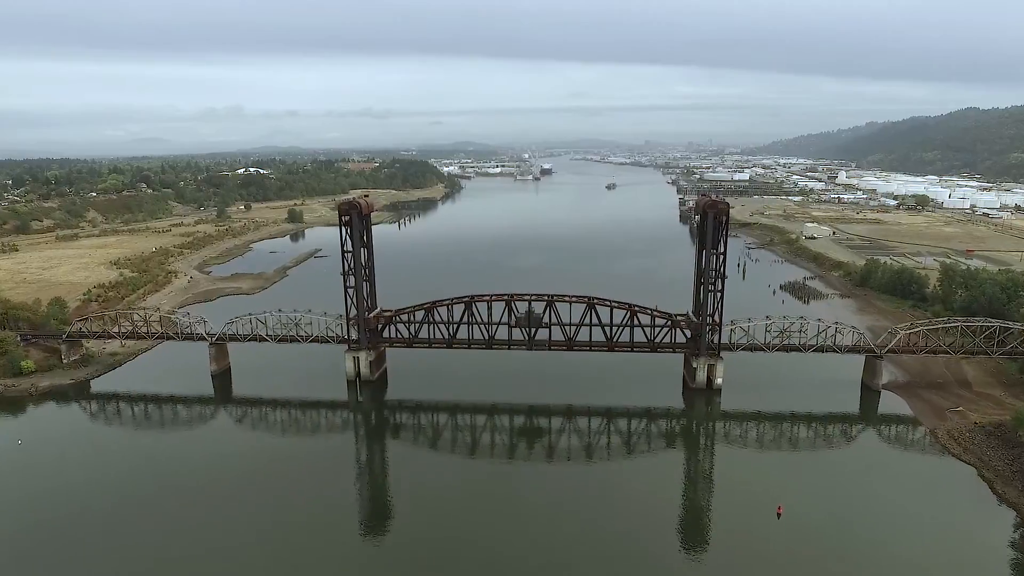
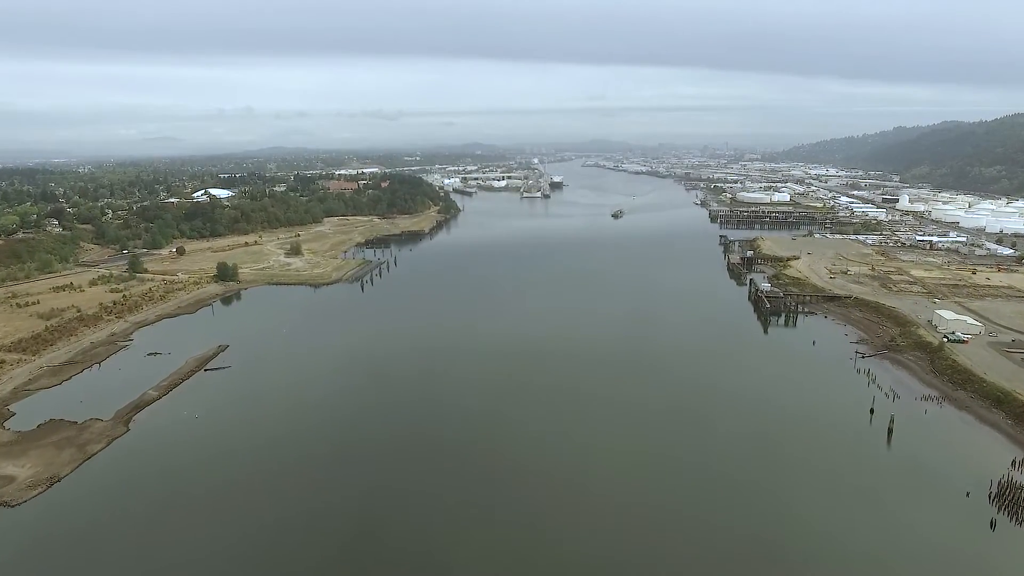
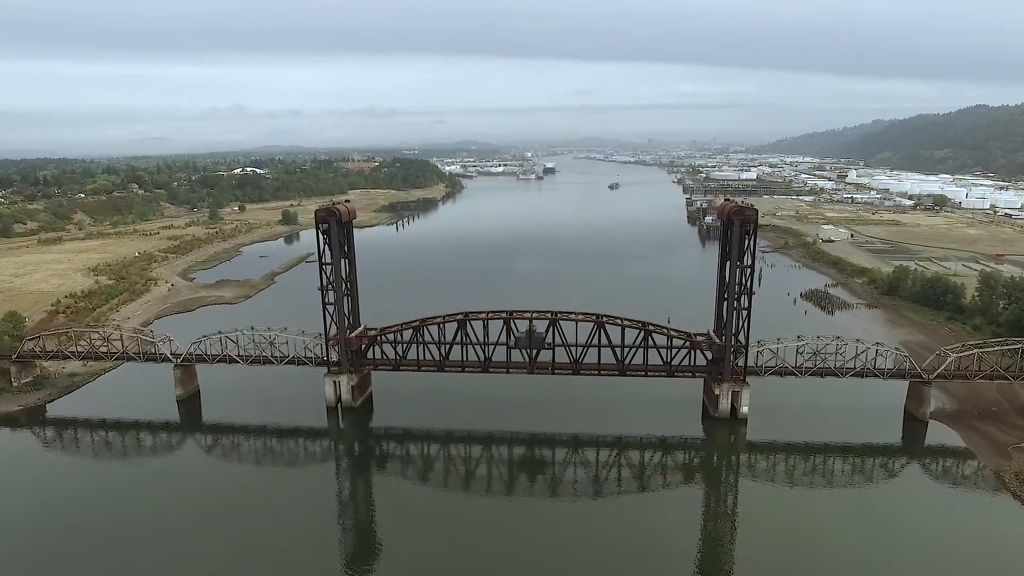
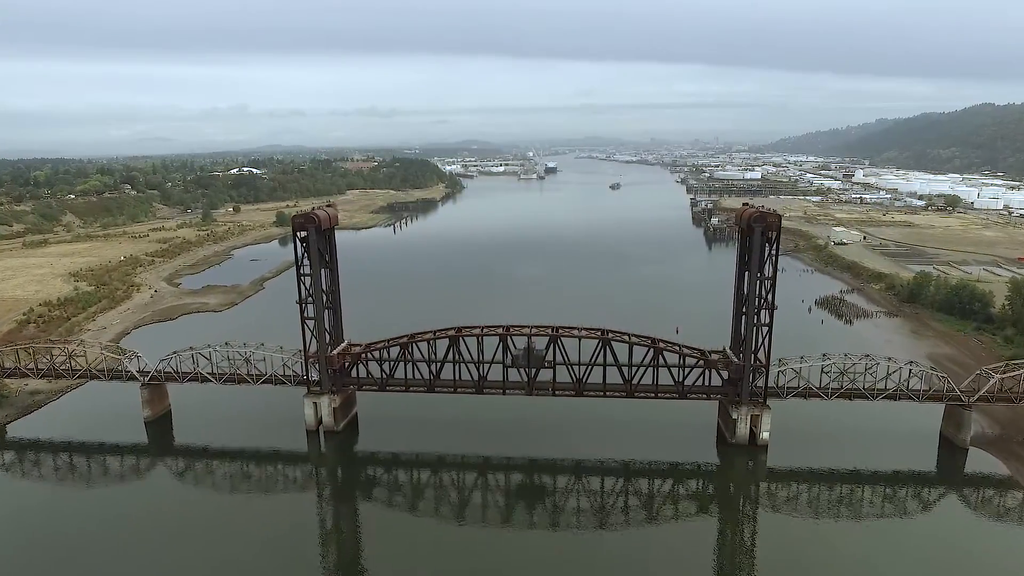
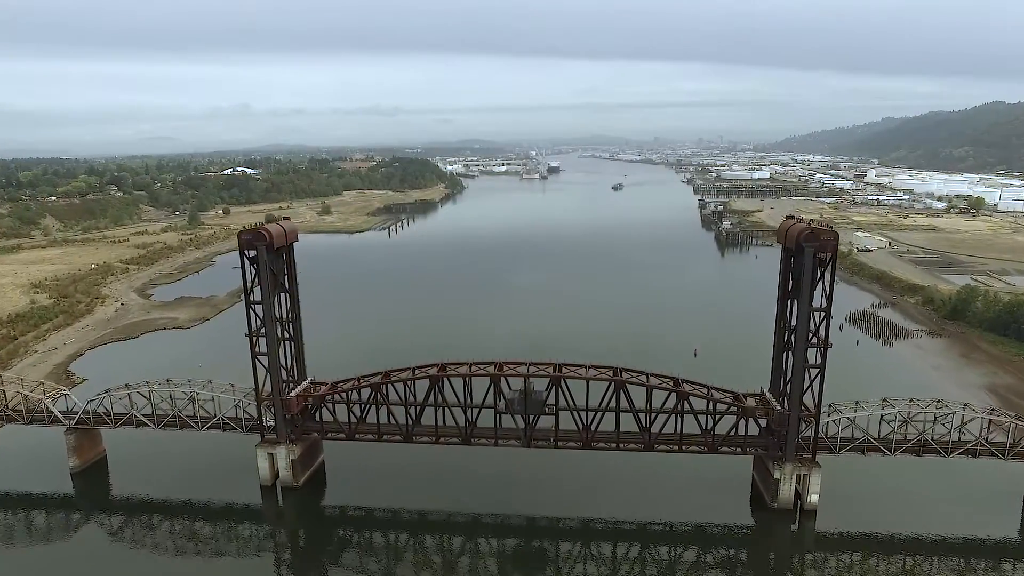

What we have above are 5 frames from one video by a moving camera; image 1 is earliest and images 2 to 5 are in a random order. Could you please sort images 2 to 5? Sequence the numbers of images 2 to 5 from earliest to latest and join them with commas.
3, 4, 5, 2
